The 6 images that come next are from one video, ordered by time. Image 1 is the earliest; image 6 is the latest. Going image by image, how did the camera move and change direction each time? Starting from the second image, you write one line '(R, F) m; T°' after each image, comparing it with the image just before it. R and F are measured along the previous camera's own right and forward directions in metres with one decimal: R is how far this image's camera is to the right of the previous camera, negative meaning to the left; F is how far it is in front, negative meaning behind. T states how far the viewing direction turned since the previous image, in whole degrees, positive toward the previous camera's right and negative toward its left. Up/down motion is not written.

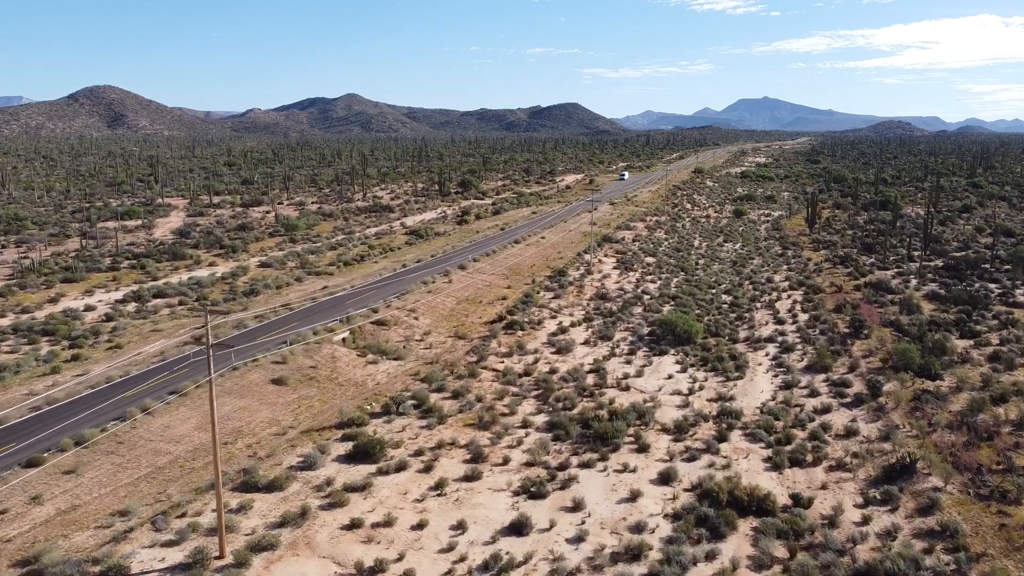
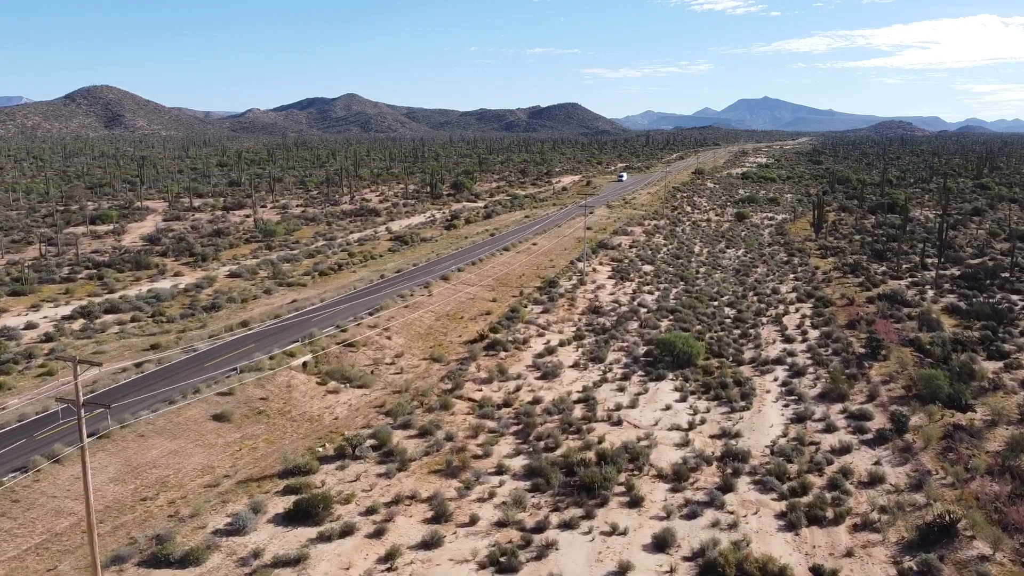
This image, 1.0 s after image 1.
(+1.0, +3.2) m; 0°
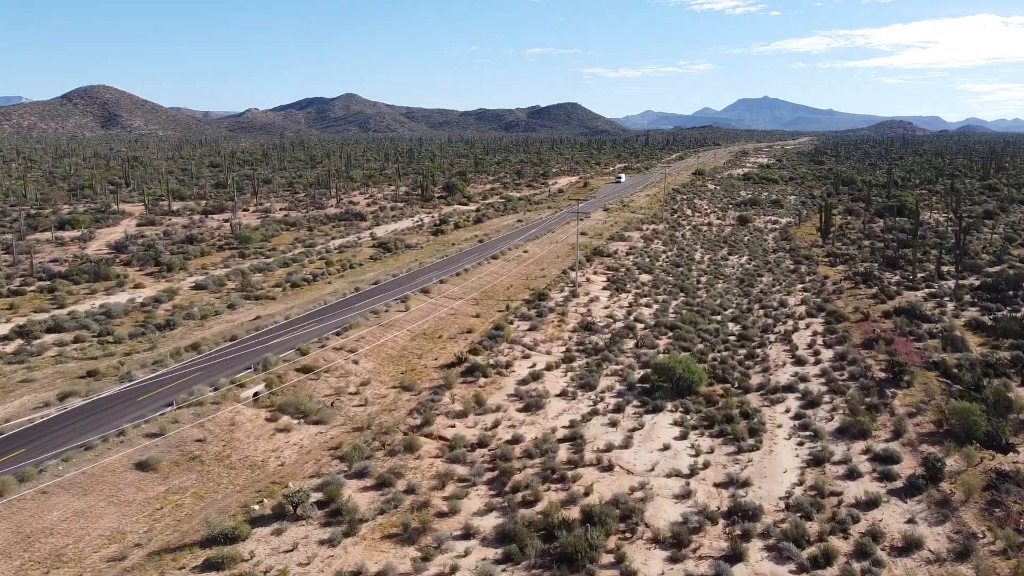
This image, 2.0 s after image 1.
(+0.9, +3.2) m; 0°
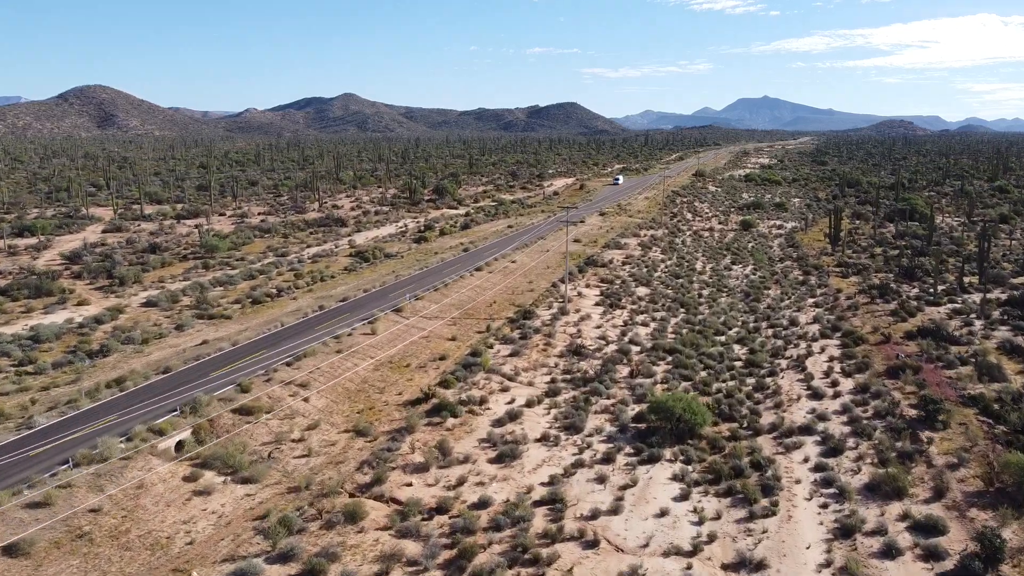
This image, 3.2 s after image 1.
(+1.1, +3.9) m; 0°
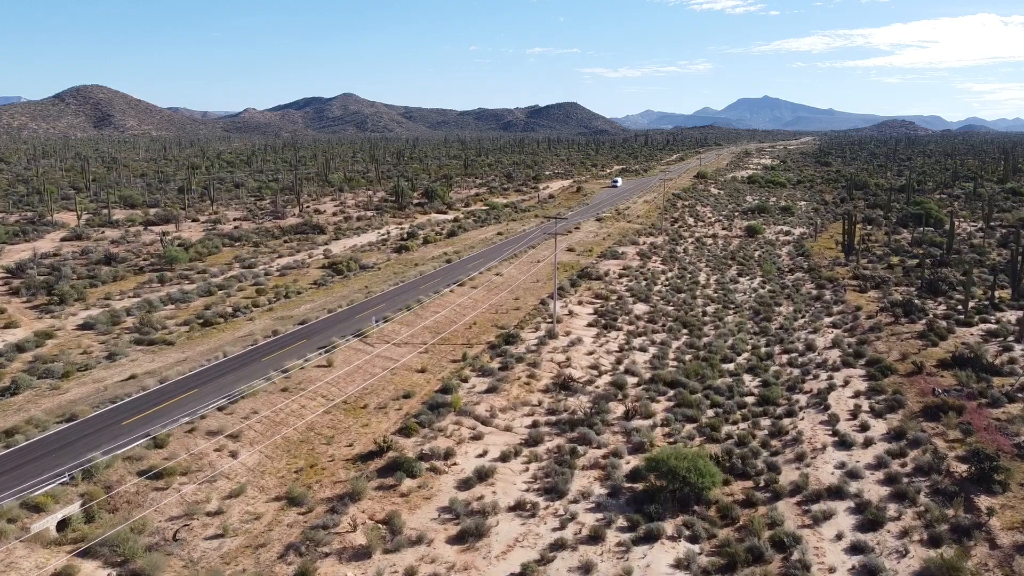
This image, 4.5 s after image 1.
(+1.1, +4.2) m; 0°
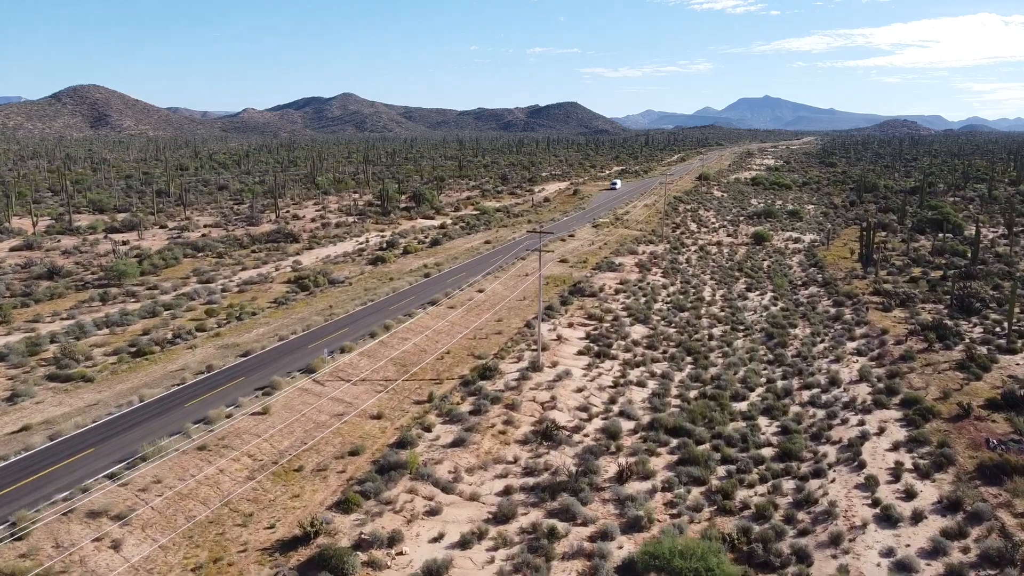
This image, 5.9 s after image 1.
(+1.1, +4.5) m; 0°
